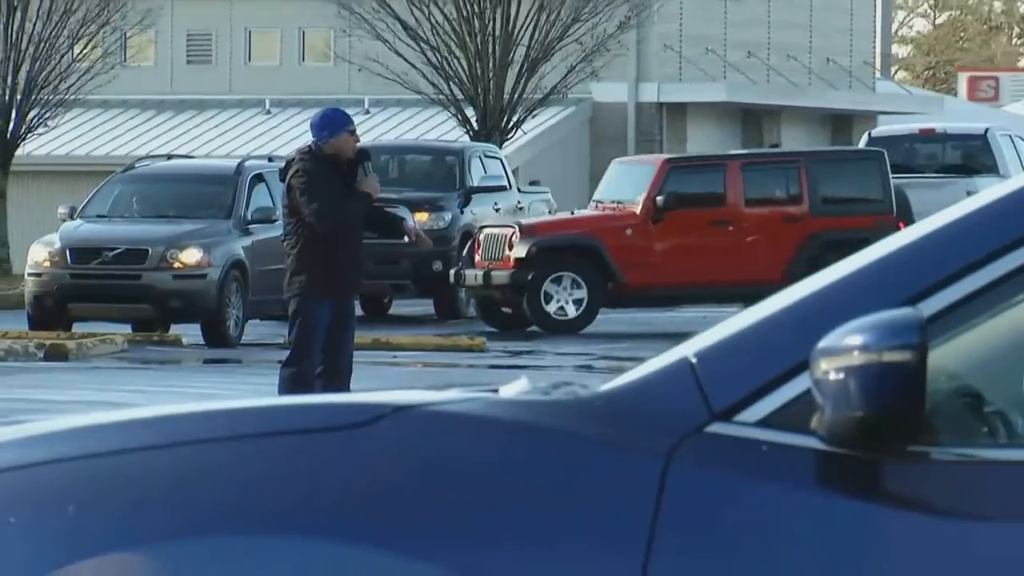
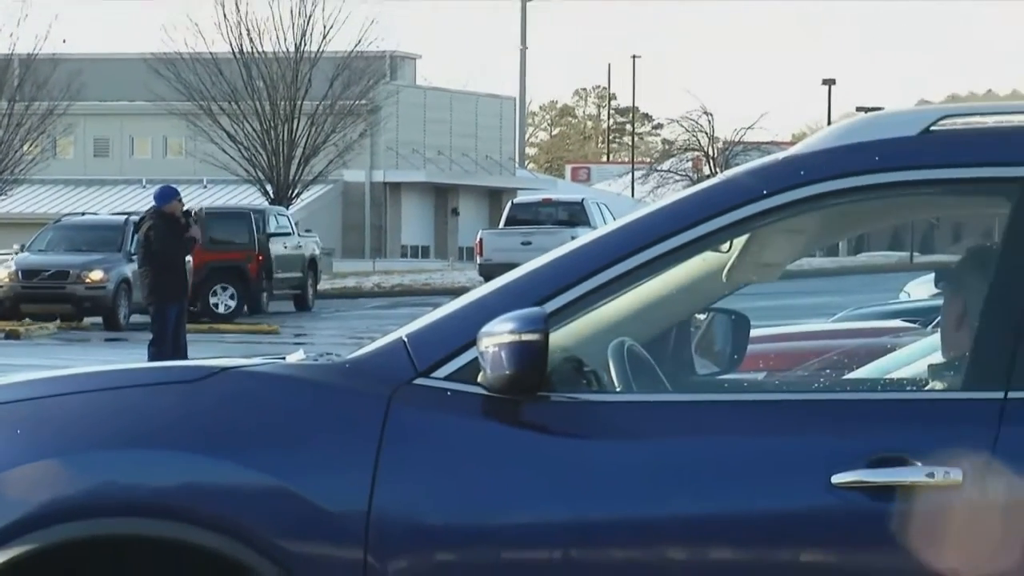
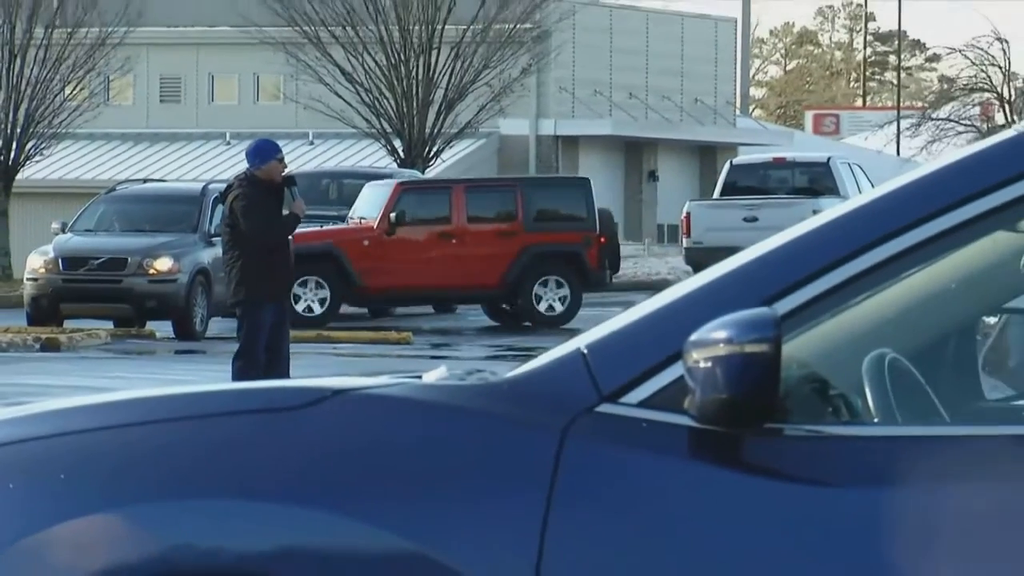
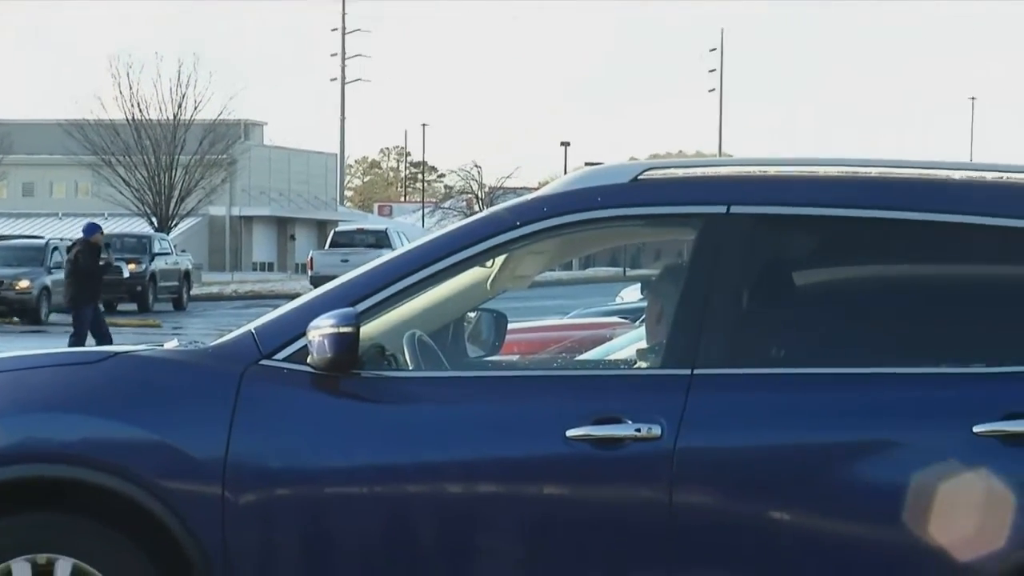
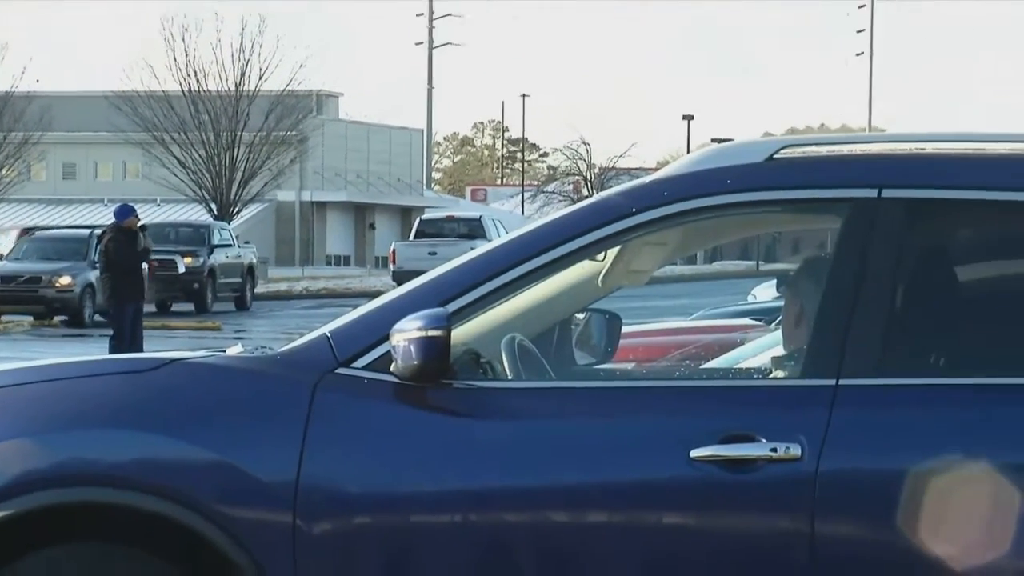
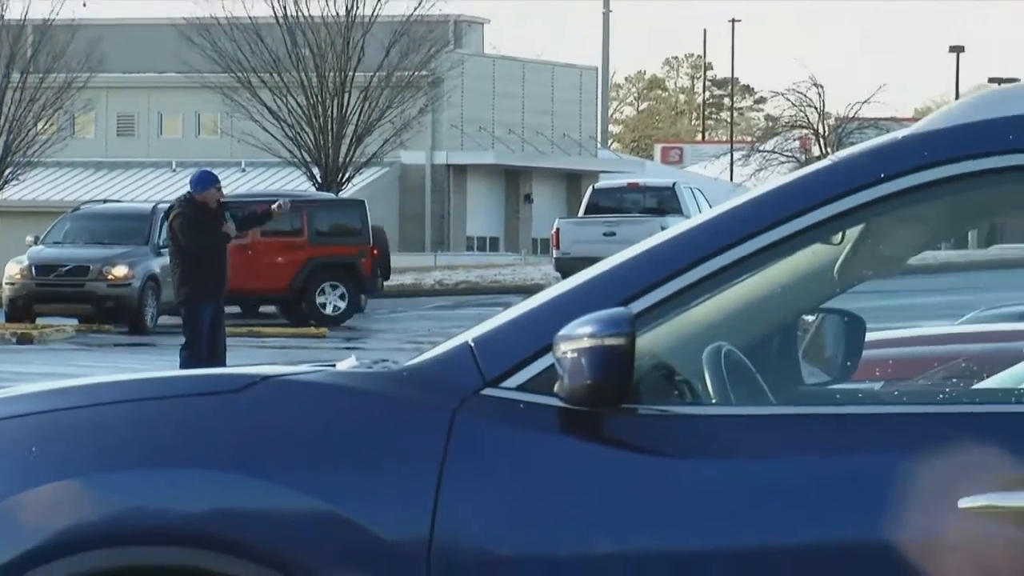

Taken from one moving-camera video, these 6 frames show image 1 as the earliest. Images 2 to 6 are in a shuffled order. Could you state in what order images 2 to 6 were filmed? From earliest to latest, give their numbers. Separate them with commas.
3, 6, 2, 5, 4
